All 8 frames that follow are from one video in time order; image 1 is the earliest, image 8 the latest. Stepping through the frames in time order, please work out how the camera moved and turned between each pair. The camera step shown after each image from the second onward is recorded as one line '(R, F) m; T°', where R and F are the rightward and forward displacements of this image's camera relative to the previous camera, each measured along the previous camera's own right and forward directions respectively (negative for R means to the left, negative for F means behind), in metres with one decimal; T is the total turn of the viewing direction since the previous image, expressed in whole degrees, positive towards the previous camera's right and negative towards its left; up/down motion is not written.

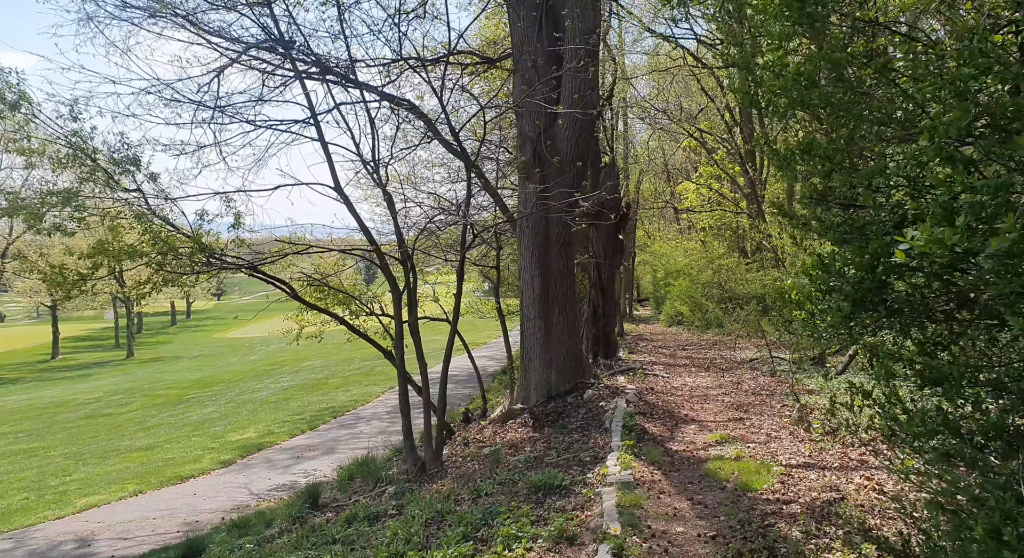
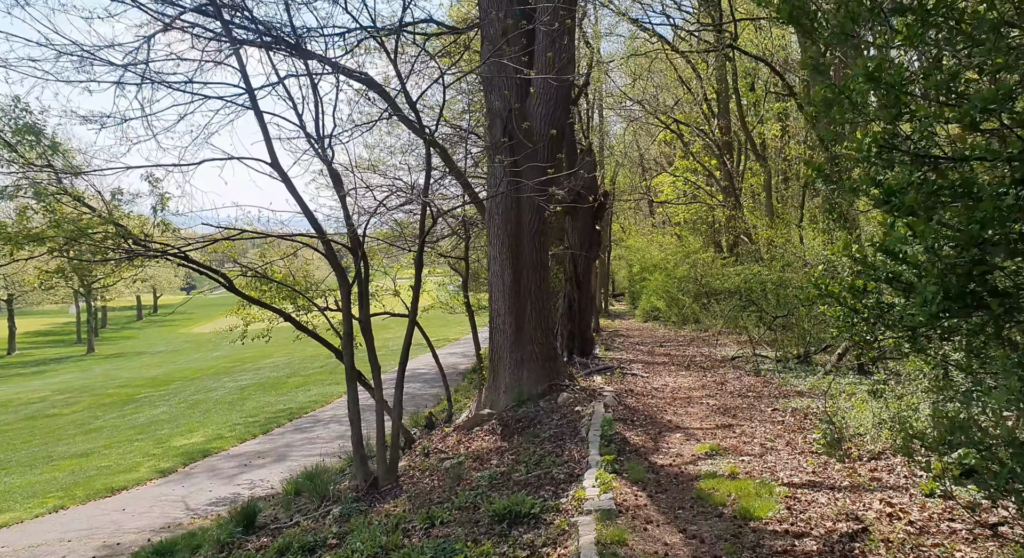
(+0.1, +0.9) m; +2°
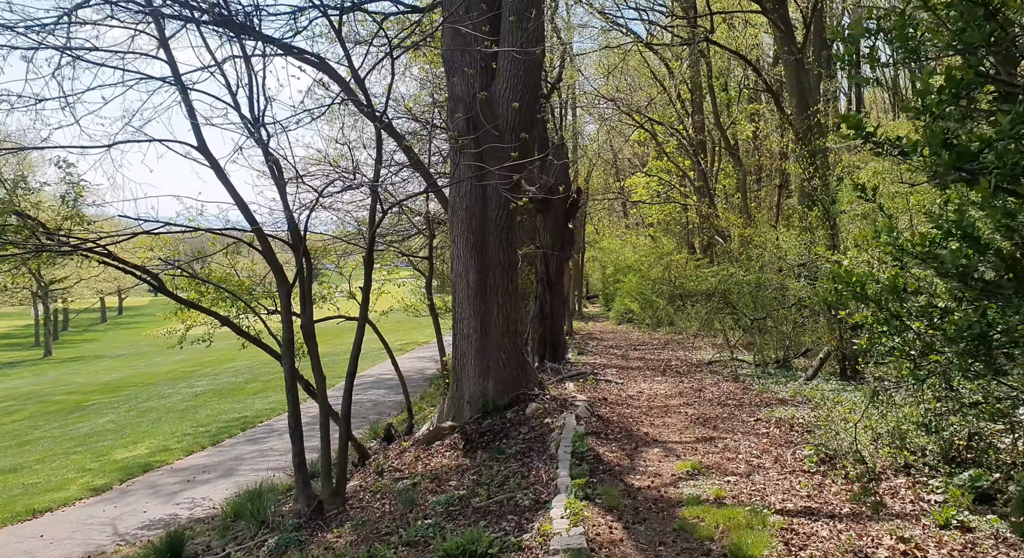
(+0.1, +0.7) m; +2°
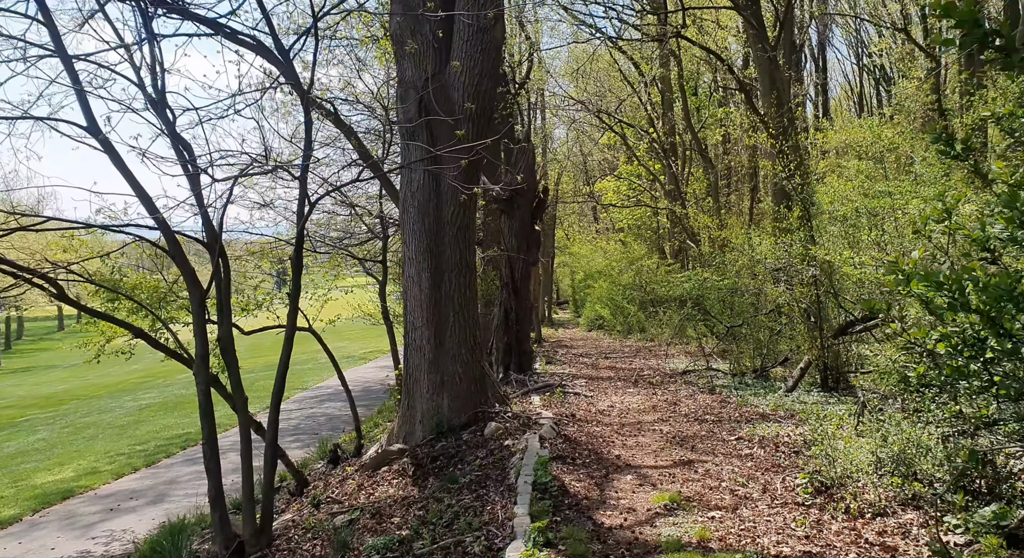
(+0.1, +0.8) m; +2°
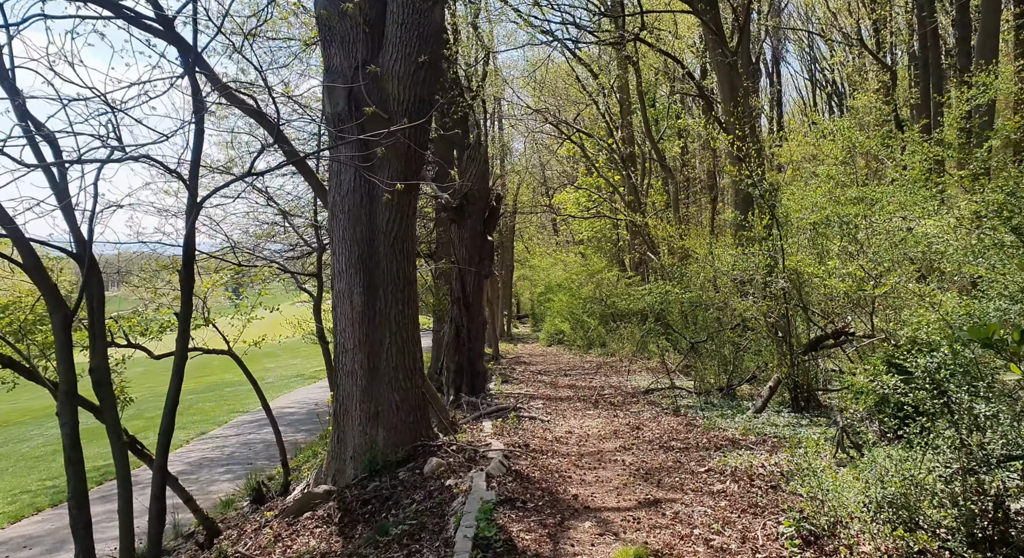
(+0.2, +0.8) m; +3°
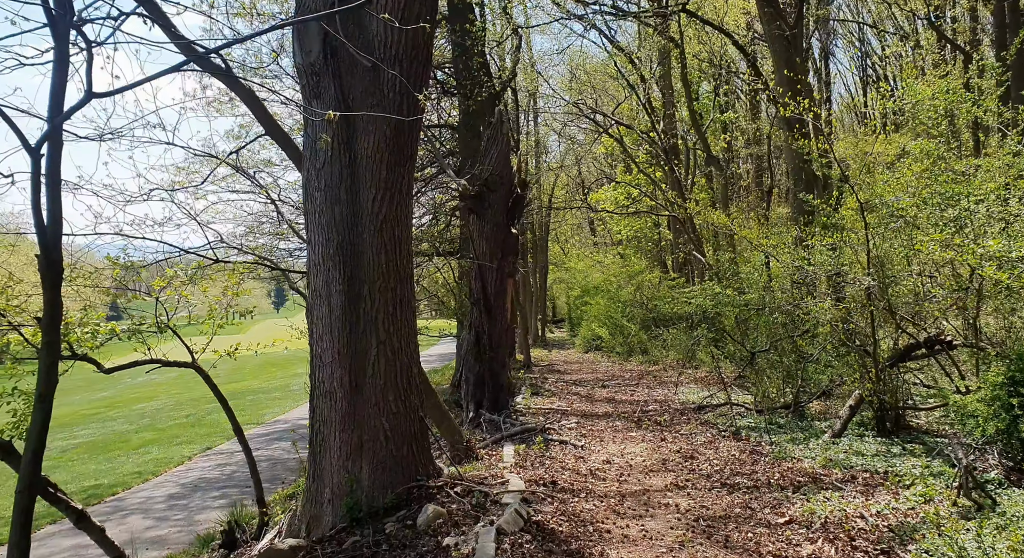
(+0.1, +1.4) m; -3°
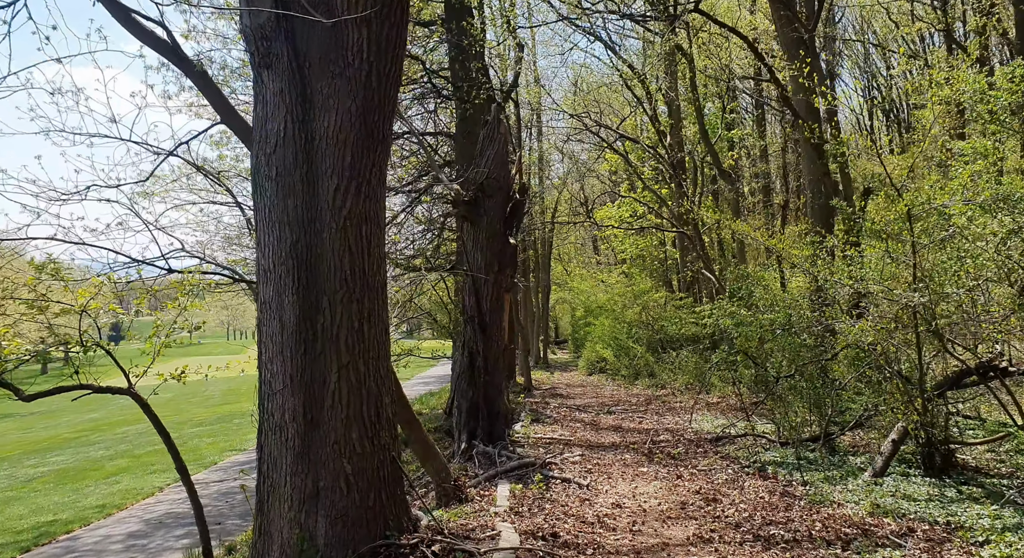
(+0.1, +0.9) m; 0°
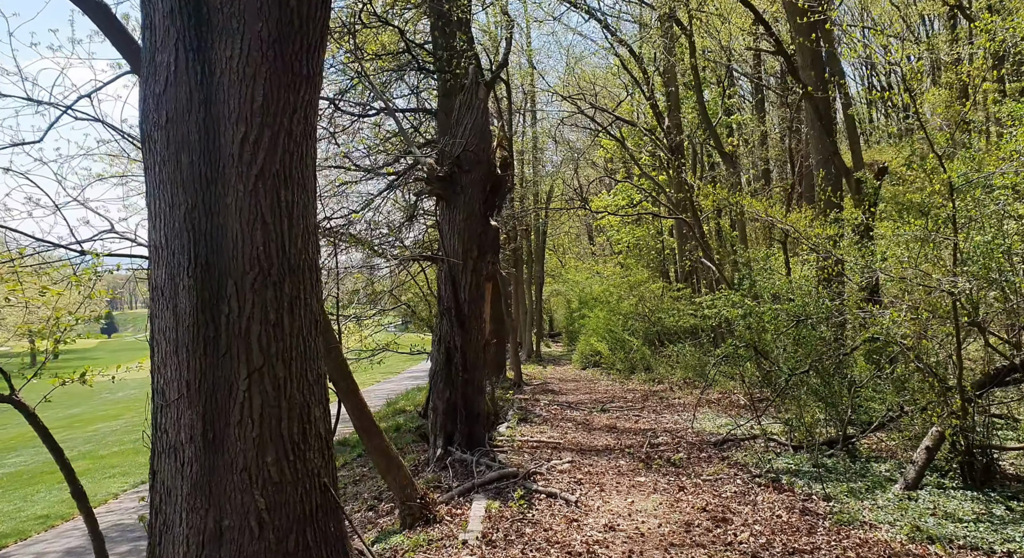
(+0.1, +0.9) m; 0°
